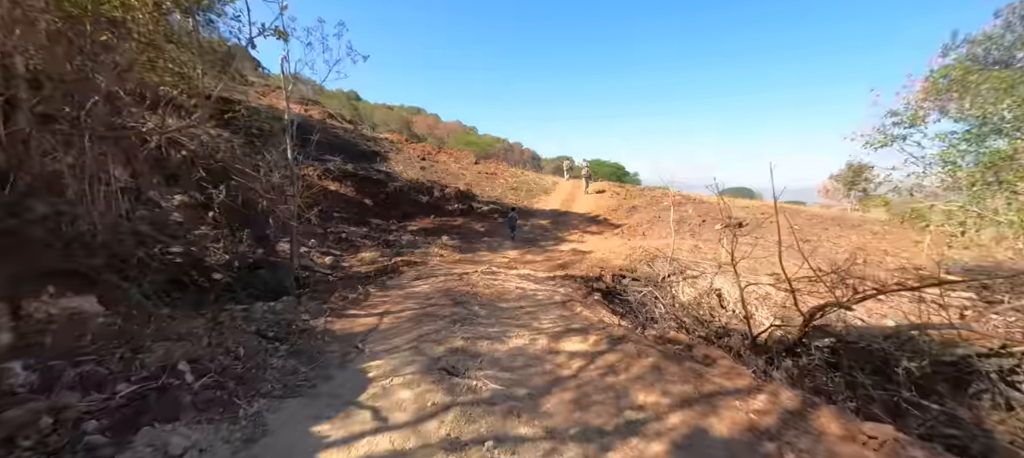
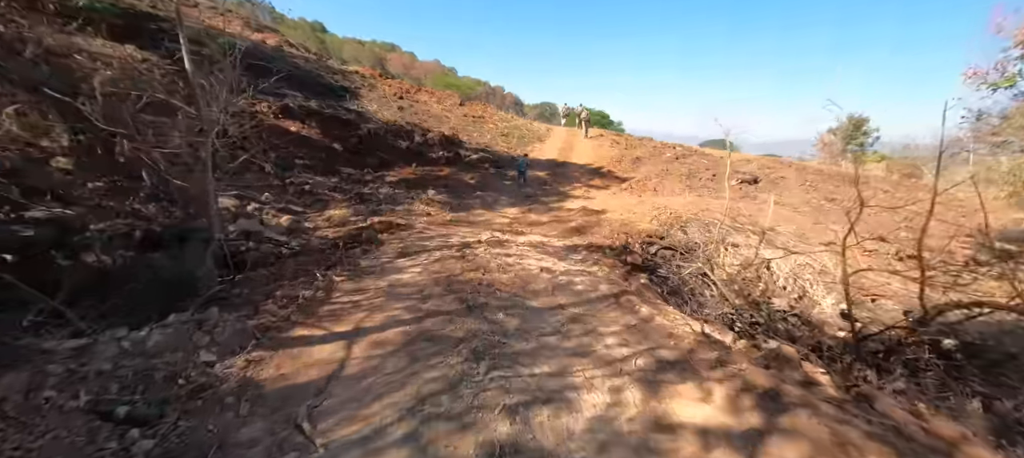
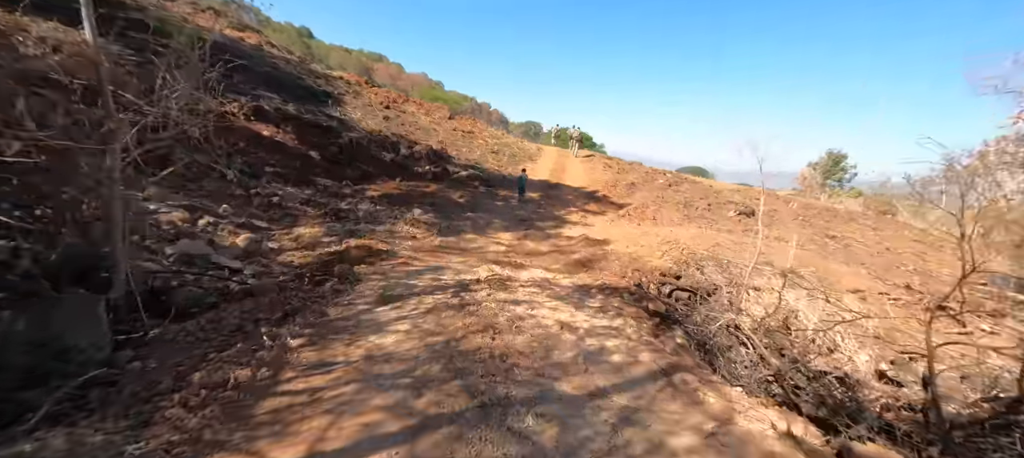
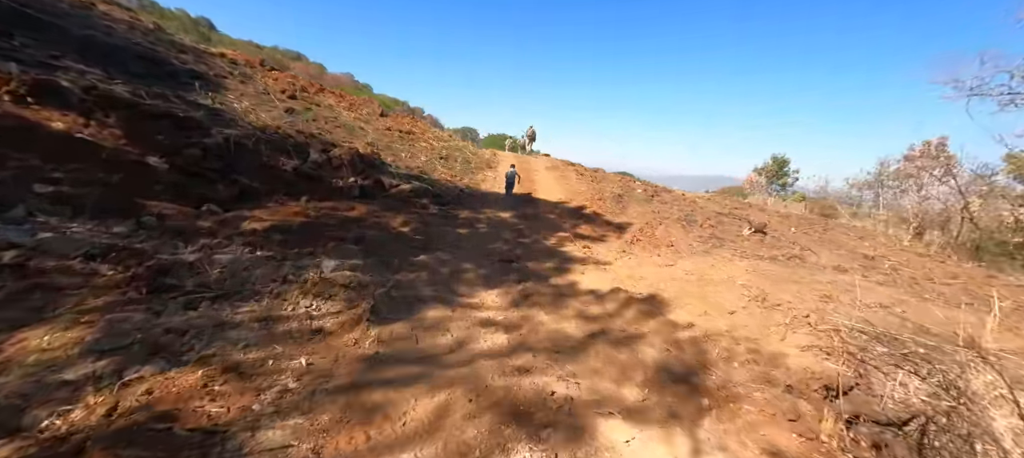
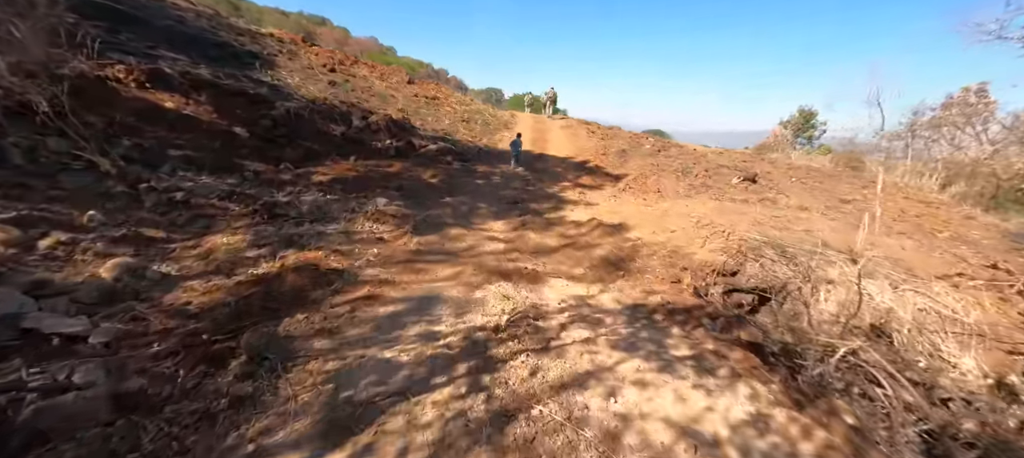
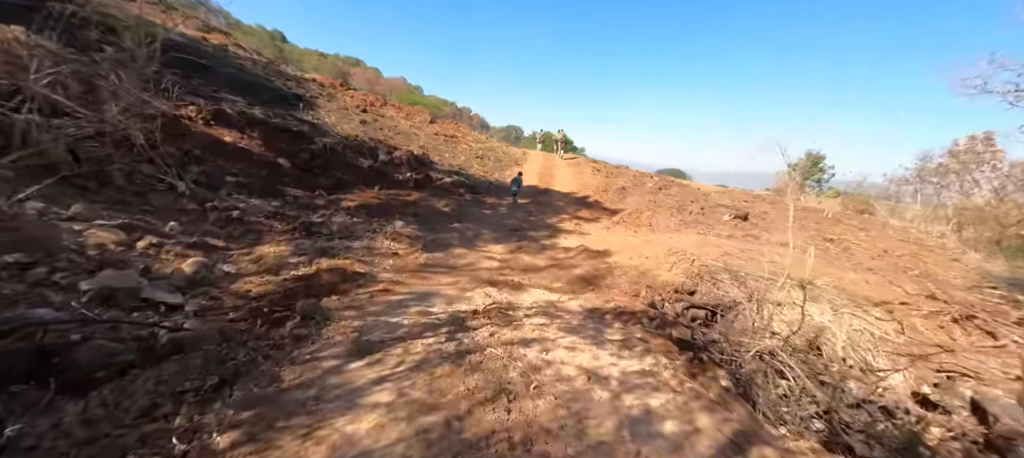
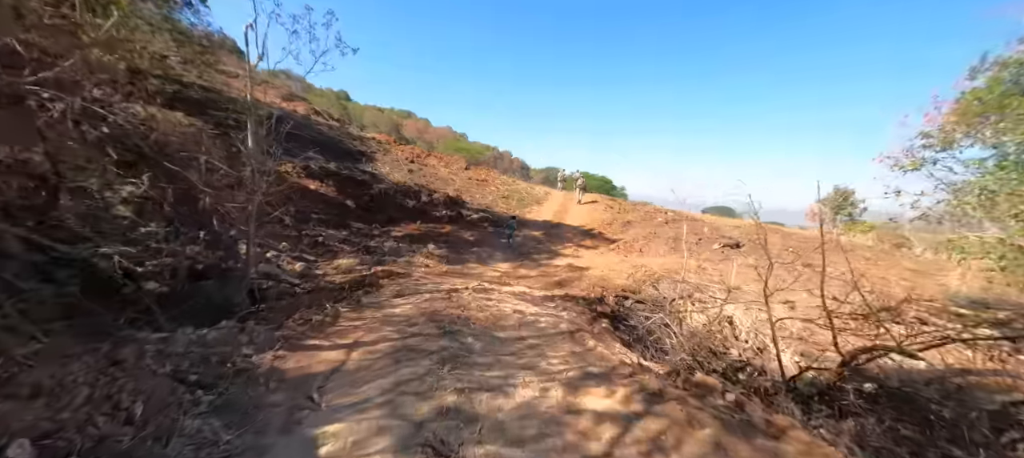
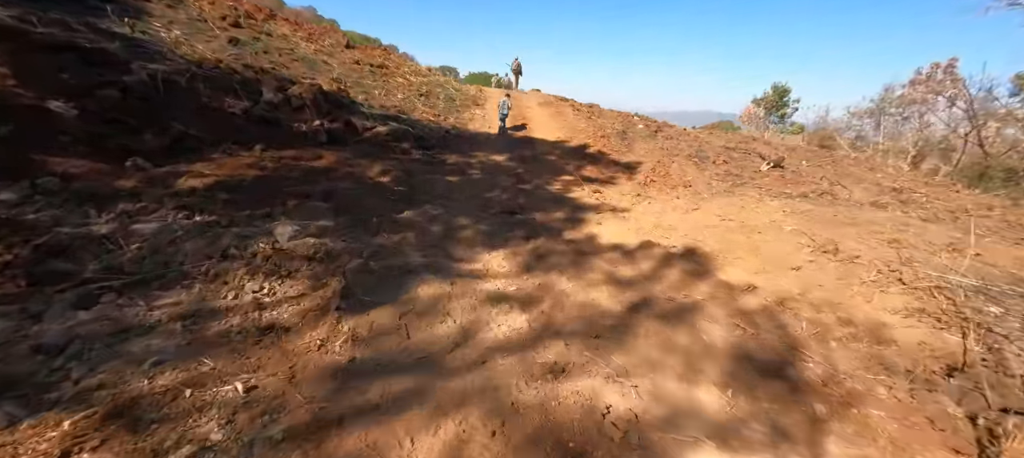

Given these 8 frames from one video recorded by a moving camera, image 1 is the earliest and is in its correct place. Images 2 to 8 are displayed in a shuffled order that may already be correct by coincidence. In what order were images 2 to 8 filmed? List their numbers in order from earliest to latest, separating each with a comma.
7, 2, 3, 6, 5, 4, 8
